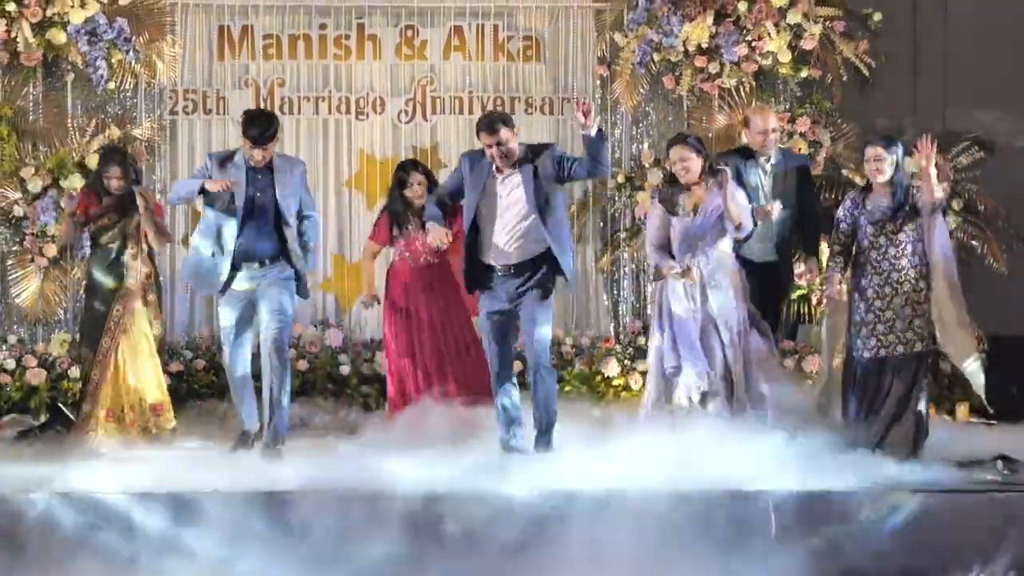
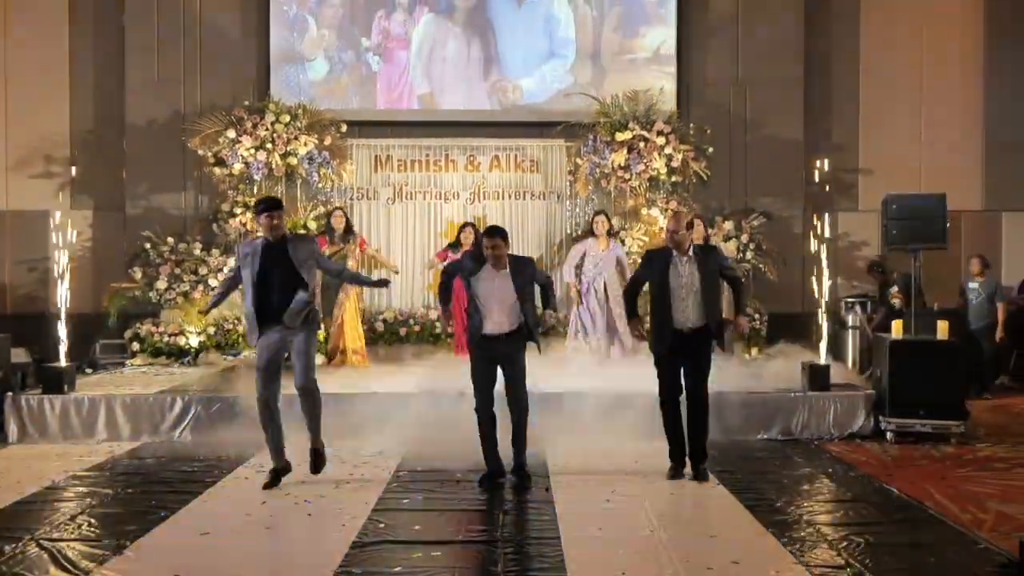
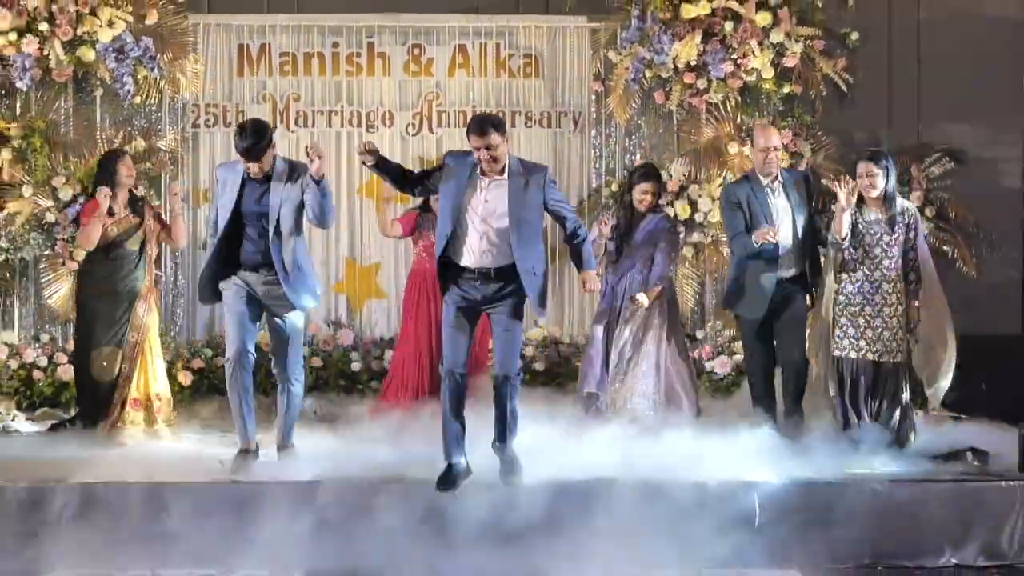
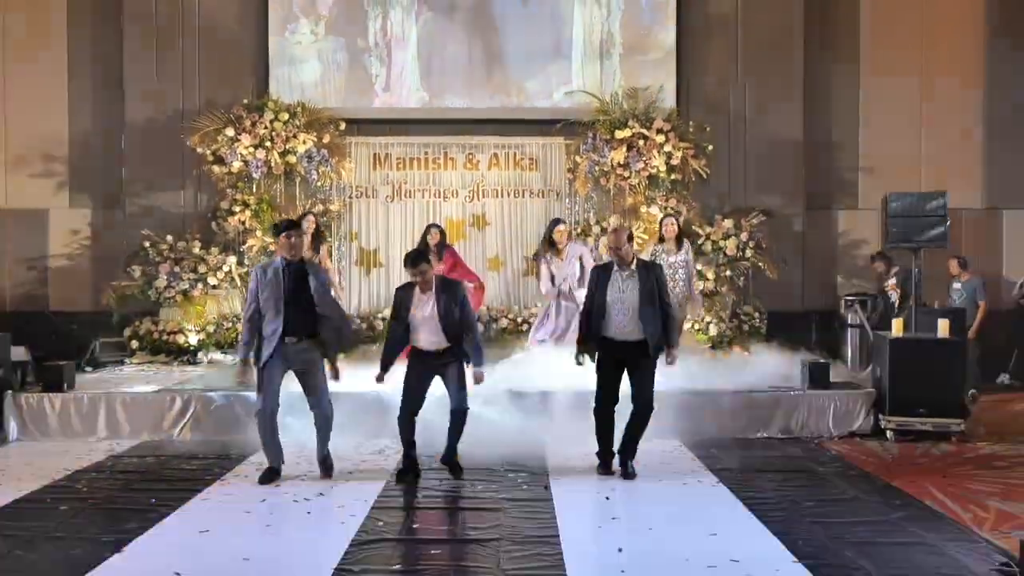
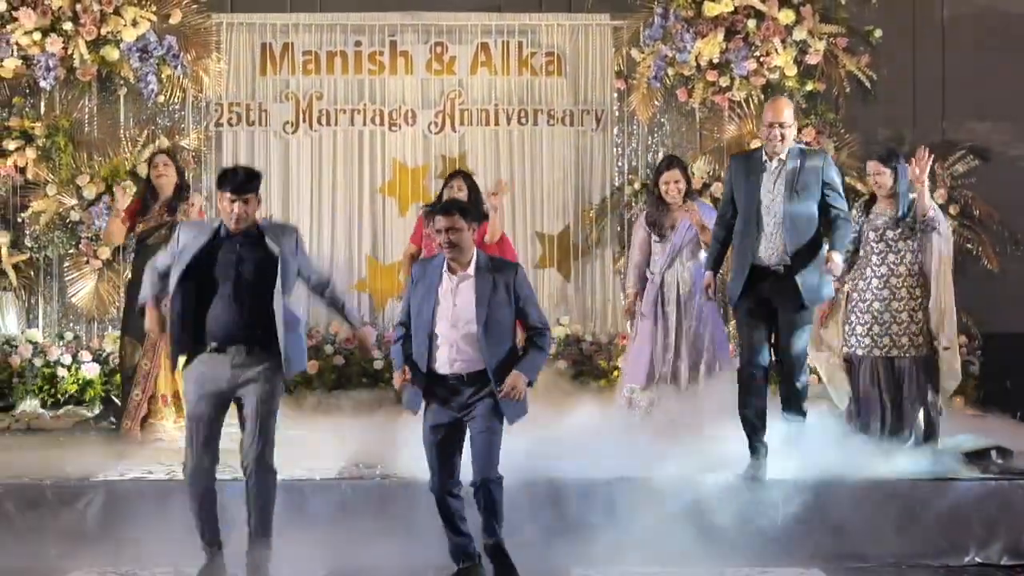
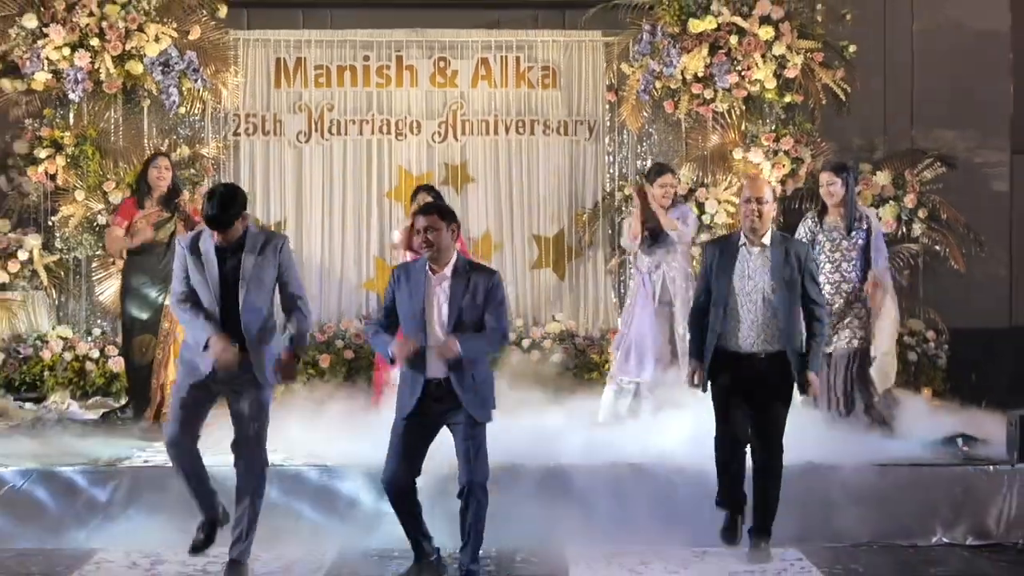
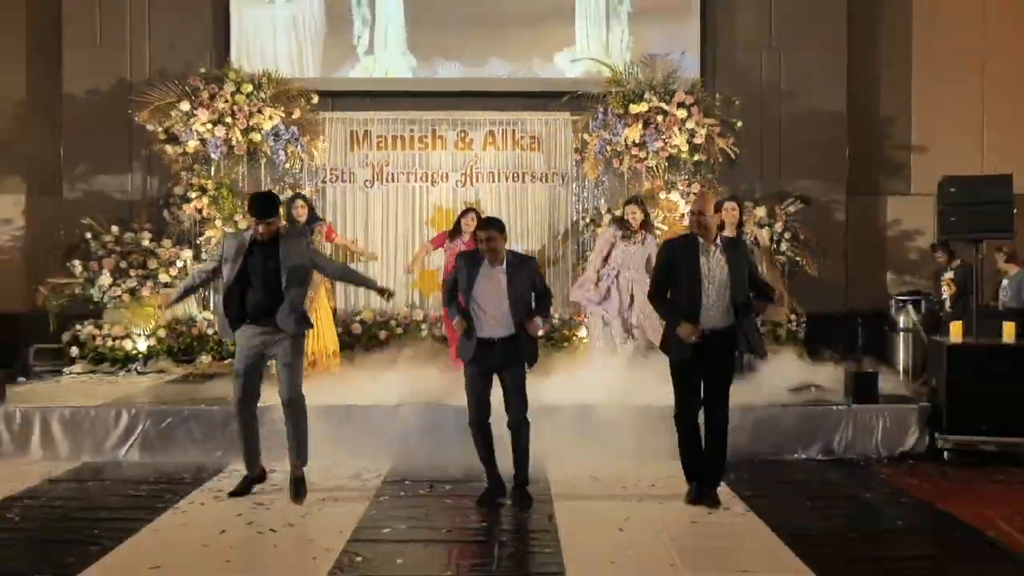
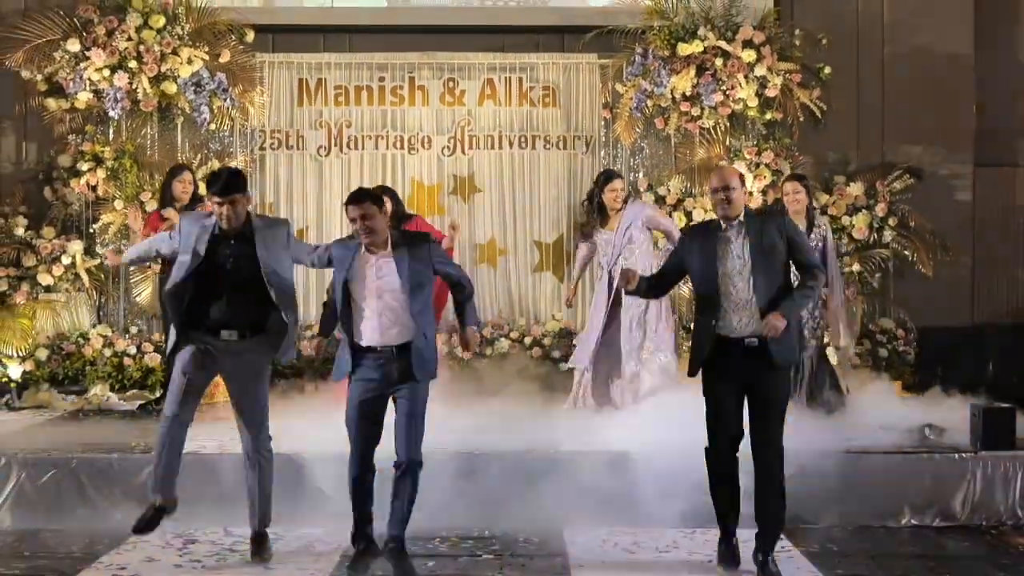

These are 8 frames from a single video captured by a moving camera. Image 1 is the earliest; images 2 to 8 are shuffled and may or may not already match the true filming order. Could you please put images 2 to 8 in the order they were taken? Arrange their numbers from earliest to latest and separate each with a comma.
3, 5, 6, 8, 7, 4, 2
